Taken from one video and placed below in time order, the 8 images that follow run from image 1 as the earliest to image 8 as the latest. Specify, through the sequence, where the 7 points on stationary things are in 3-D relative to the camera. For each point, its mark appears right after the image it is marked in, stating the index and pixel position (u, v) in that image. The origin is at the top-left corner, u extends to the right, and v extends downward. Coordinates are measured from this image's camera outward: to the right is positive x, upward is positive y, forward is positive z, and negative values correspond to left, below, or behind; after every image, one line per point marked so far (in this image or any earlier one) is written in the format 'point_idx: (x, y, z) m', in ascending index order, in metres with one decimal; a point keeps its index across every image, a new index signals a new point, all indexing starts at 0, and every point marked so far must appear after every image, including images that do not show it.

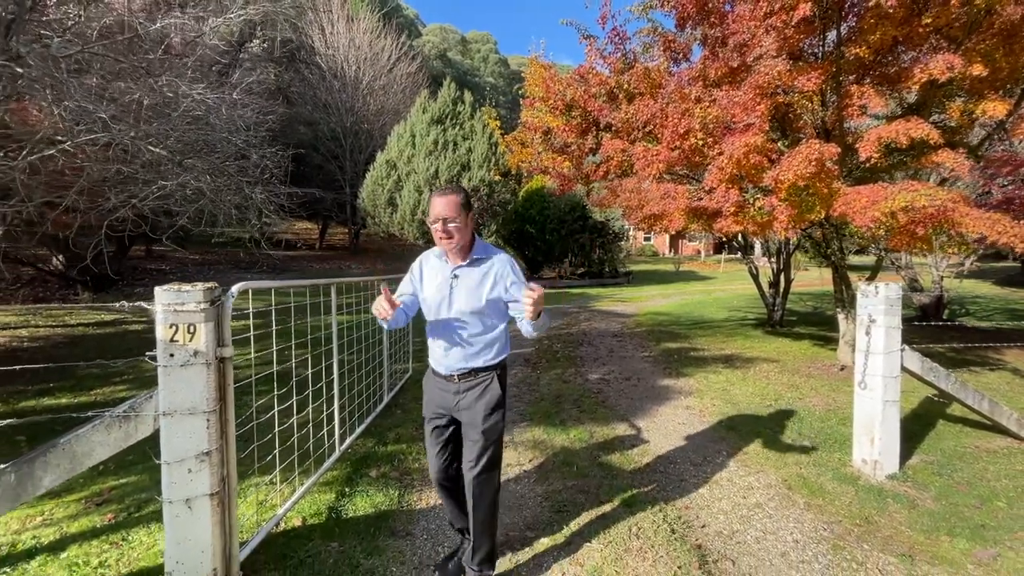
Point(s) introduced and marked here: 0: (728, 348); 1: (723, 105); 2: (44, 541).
0: (+4.7, -1.3, +10.2) m
1: (+2.8, +2.4, +6.2) m
2: (-3.1, -1.7, +3.1) m
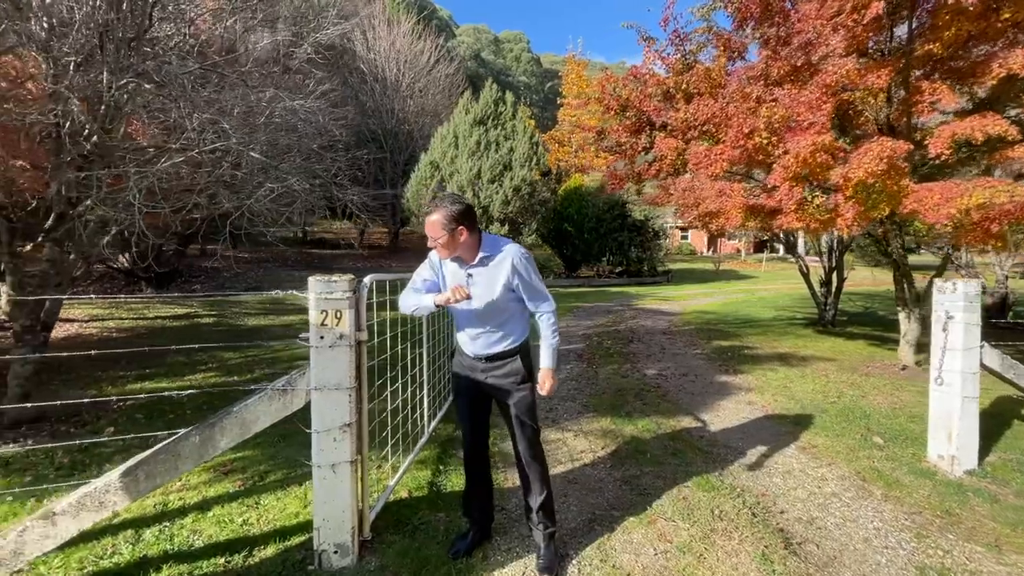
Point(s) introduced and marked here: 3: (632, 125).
0: (+5.7, -1.2, +10.1) m
1: (+3.6, +2.4, +6.2) m
2: (-2.4, -1.6, +3.6) m
3: (+2.3, +3.1, +9.1) m
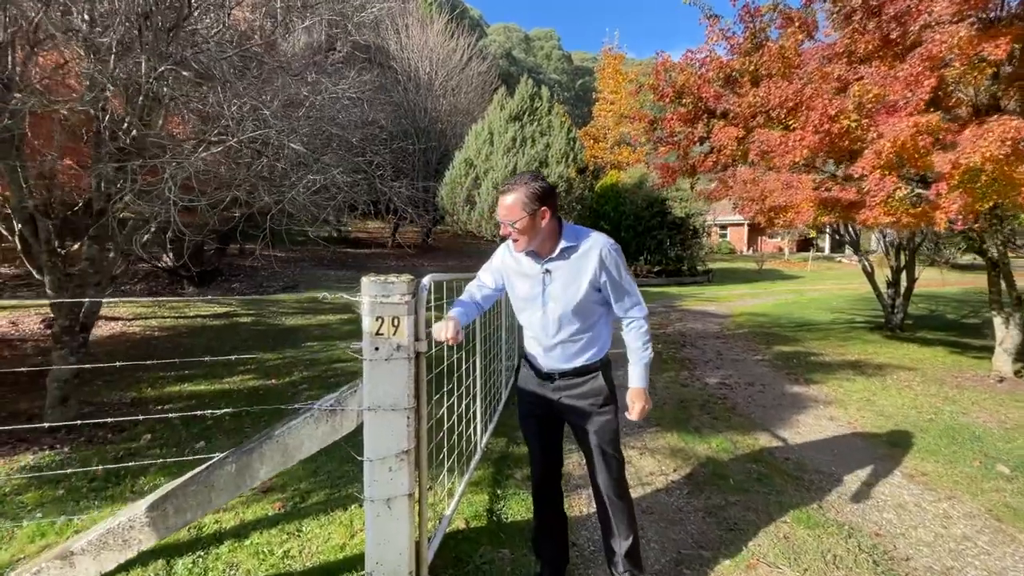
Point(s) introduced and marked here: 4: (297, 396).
0: (+6.6, -1.3, +9.3) m
1: (+4.3, +2.4, +5.5) m
2: (-1.9, -1.6, +3.2) m
3: (+3.1, +3.1, +8.5) m
4: (-2.7, -1.3, +6.0) m
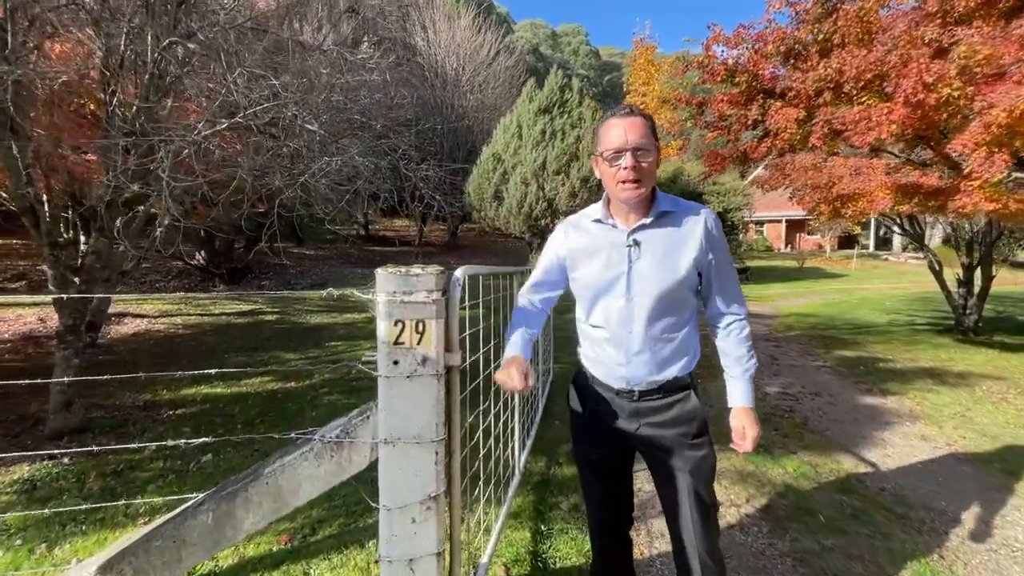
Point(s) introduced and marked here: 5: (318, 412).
0: (+7.2, -1.2, +8.3) m
1: (+4.7, +2.4, +4.7) m
2: (-1.6, -1.6, +2.7) m
3: (+3.7, +3.1, +7.7) m
4: (-2.3, -1.3, +5.5) m
5: (-2.1, -1.4, +5.2) m
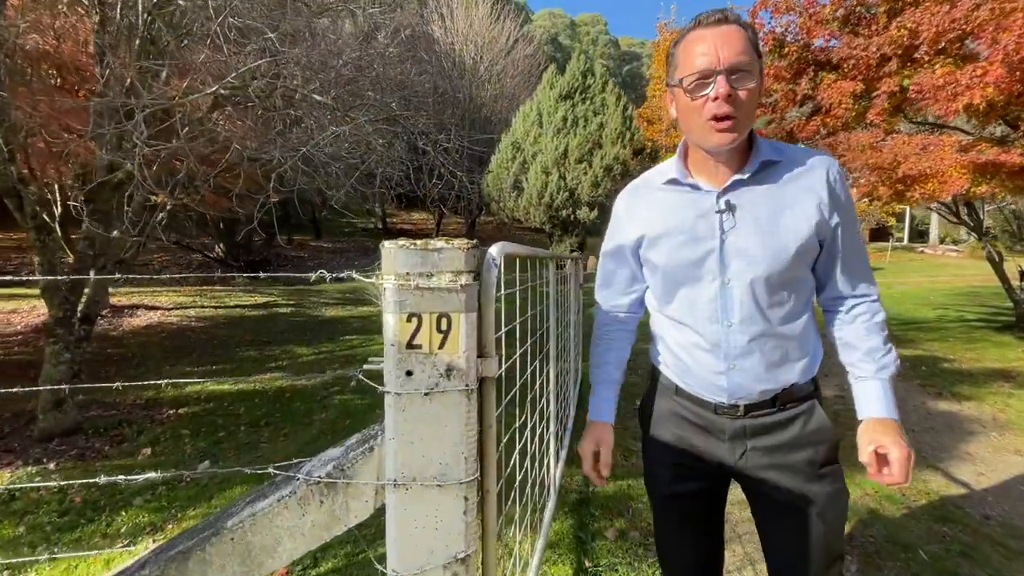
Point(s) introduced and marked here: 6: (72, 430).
0: (+7.6, -1.1, +7.6) m
1: (+5.0, +2.5, +3.9) m
2: (-1.5, -1.5, +2.3) m
3: (+4.1, +3.3, +7.0) m
4: (-2.0, -1.2, +5.1) m
5: (-1.8, -1.3, +4.7) m
6: (-4.0, -1.3, +4.3) m
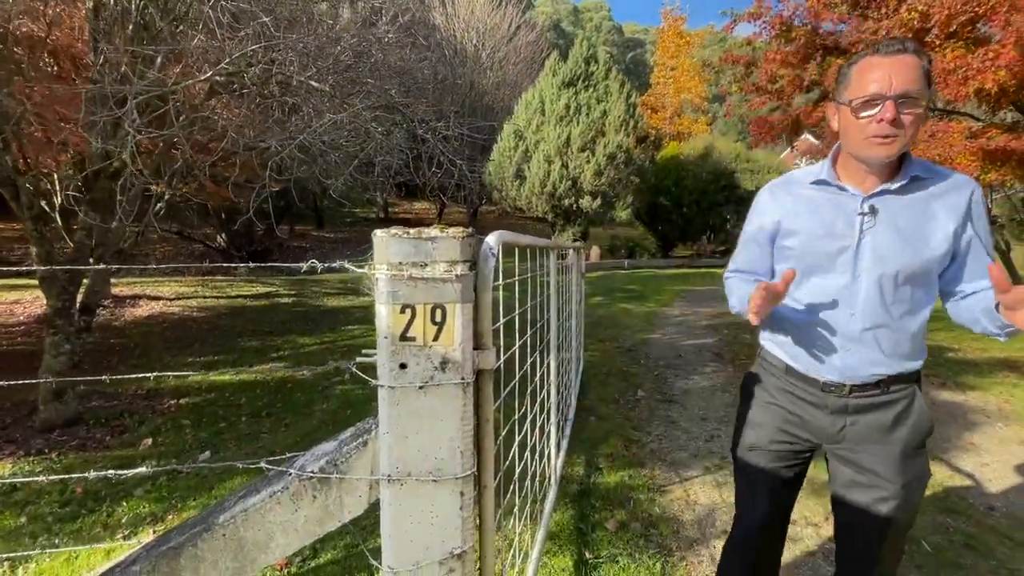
0: (+7.6, -1.0, +7.5) m
1: (+5.0, +2.6, +3.8) m
2: (-1.5, -1.5, +2.3) m
3: (+4.1, +3.4, +6.9) m
4: (-2.0, -1.1, +5.1) m
5: (-1.8, -1.2, +4.7) m
6: (-4.0, -1.2, +4.3) m
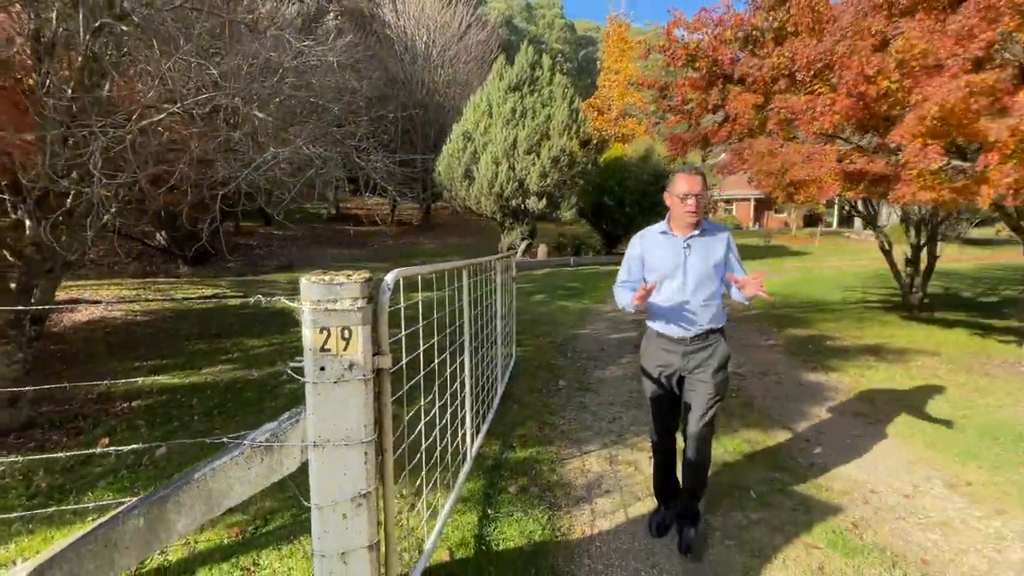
0: (+6.6, -0.9, +8.8) m
1: (+4.2, +2.6, +4.8) m
2: (-2.0, -1.6, +2.8) m
3: (+3.1, +3.4, +7.8) m
4: (-2.7, -1.2, +5.5) m
5: (-2.6, -1.2, +5.2) m
6: (-4.7, -1.3, +4.6) m
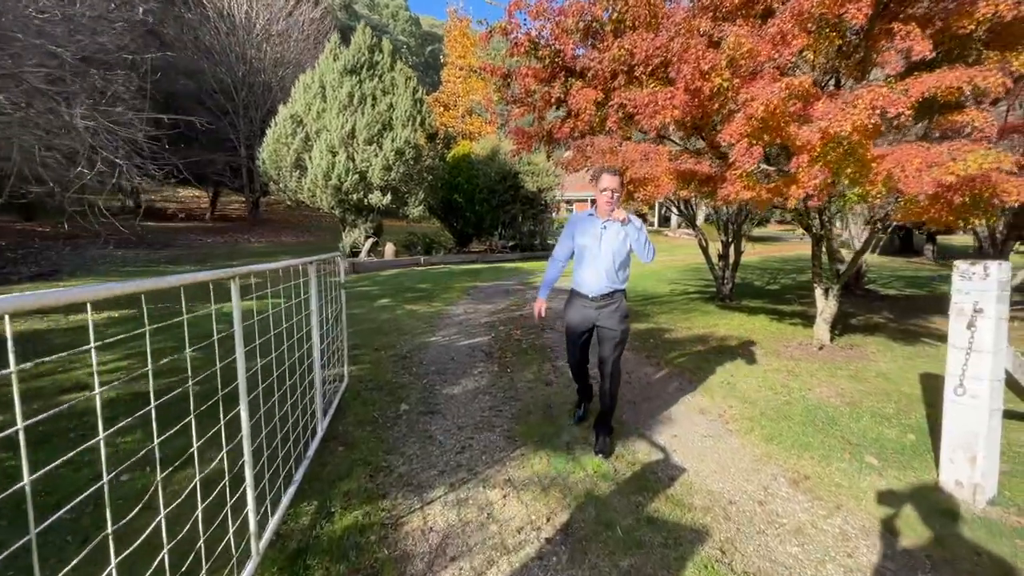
0: (+3.7, -0.8, +9.5) m
1: (+2.5, +2.6, +5.0) m
2: (-2.7, -1.7, +1.2) m
3: (+0.5, +3.4, +7.4) m
4: (-4.2, -1.4, +3.6) m
5: (-4.0, -1.4, +3.3) m
6: (-5.8, -1.6, +2.1) m
